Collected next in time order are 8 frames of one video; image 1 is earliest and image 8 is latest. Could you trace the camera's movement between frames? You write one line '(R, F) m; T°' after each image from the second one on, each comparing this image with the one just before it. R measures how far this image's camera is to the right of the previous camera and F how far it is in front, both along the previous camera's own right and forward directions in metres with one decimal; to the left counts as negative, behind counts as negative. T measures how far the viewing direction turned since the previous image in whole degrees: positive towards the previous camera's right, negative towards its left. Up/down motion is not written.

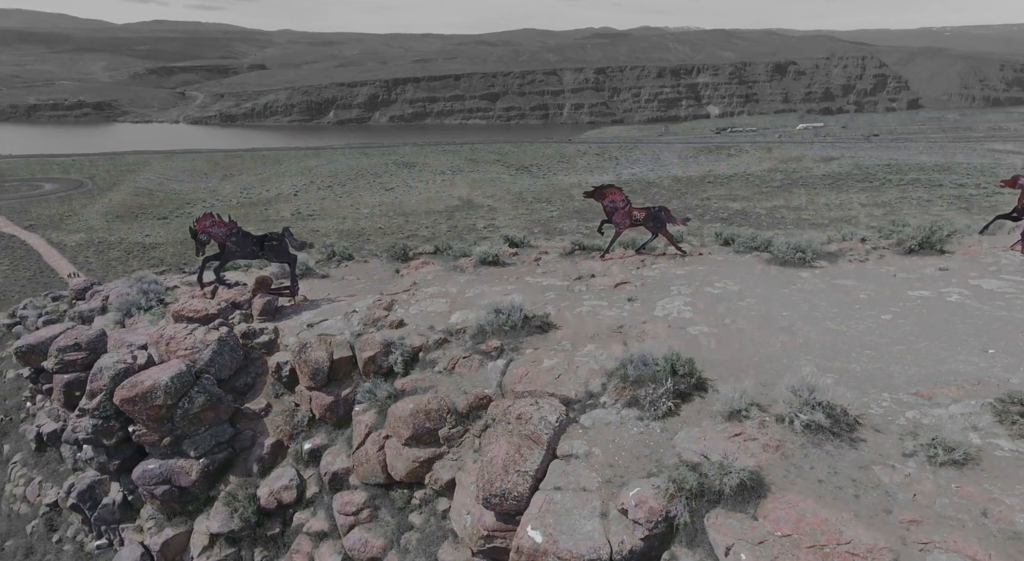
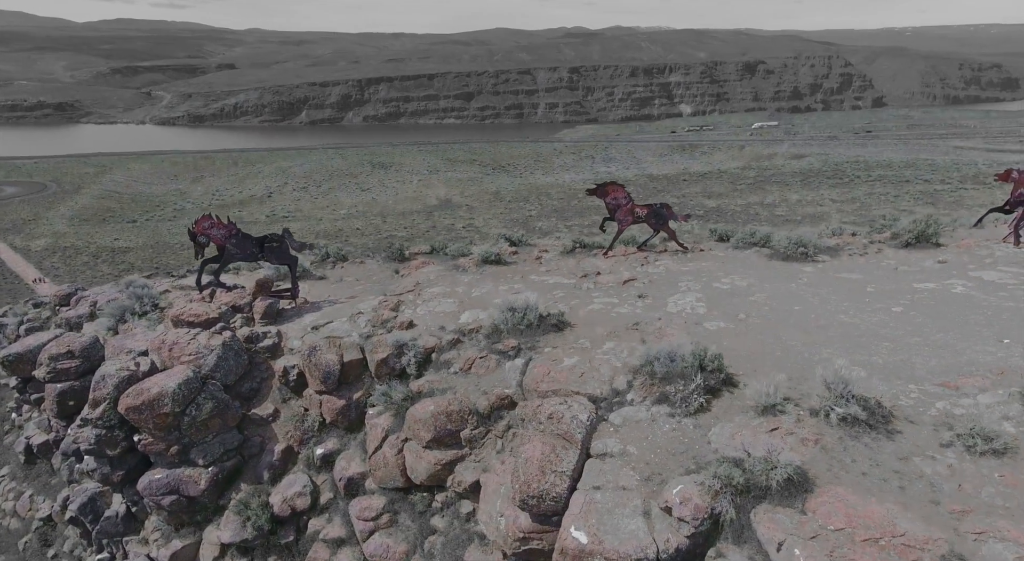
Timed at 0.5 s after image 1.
(-0.6, +0.1) m; +2°
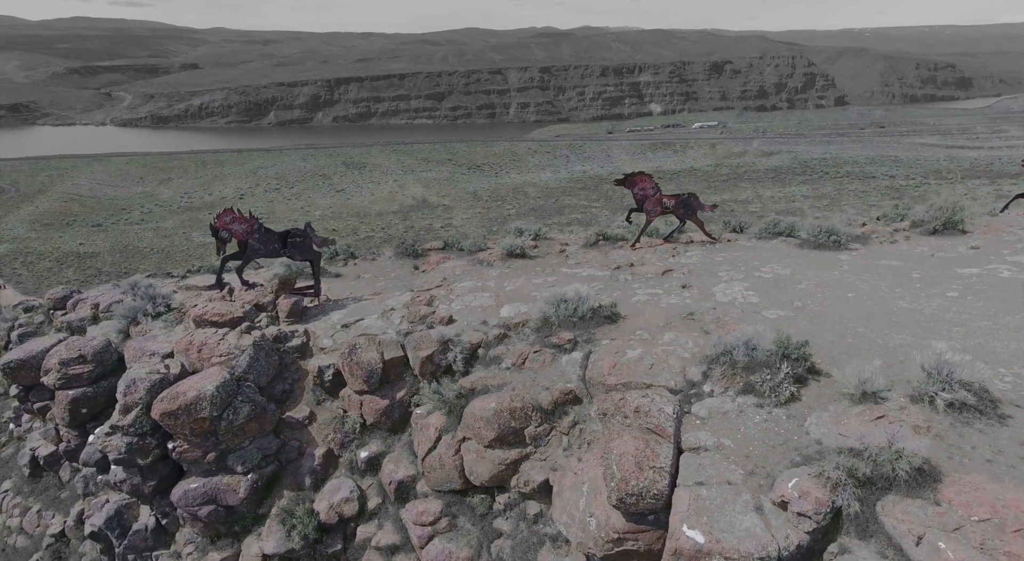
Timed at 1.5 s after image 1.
(-1.1, +0.4) m; +2°
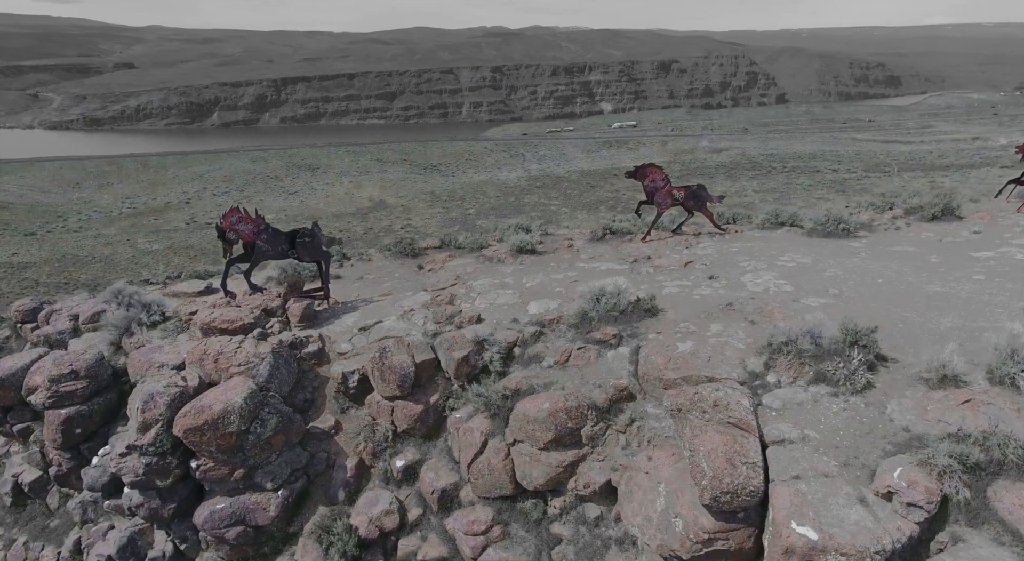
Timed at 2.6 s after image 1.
(-1.1, +0.4) m; +4°
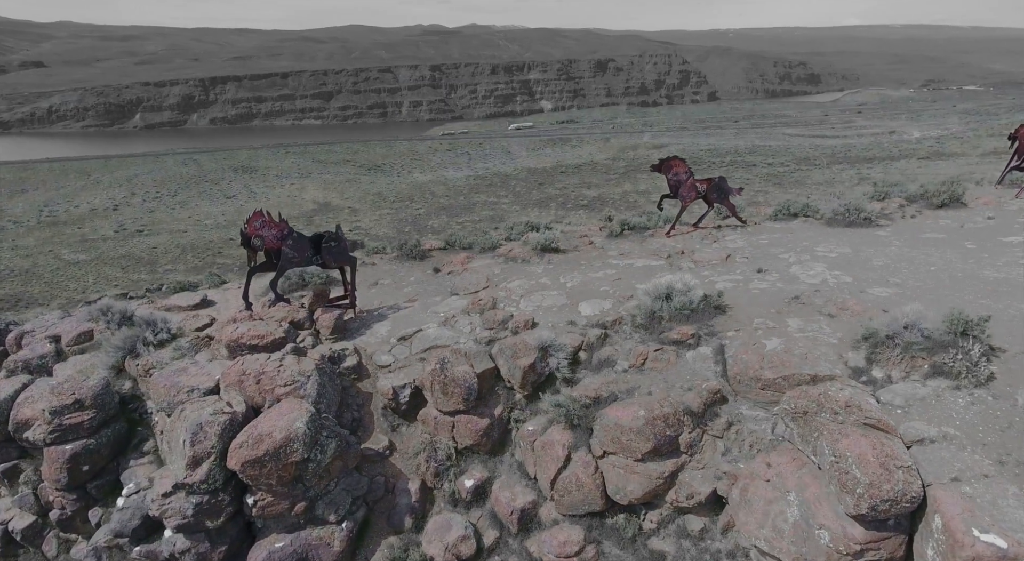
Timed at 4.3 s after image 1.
(-1.5, +0.6) m; +5°
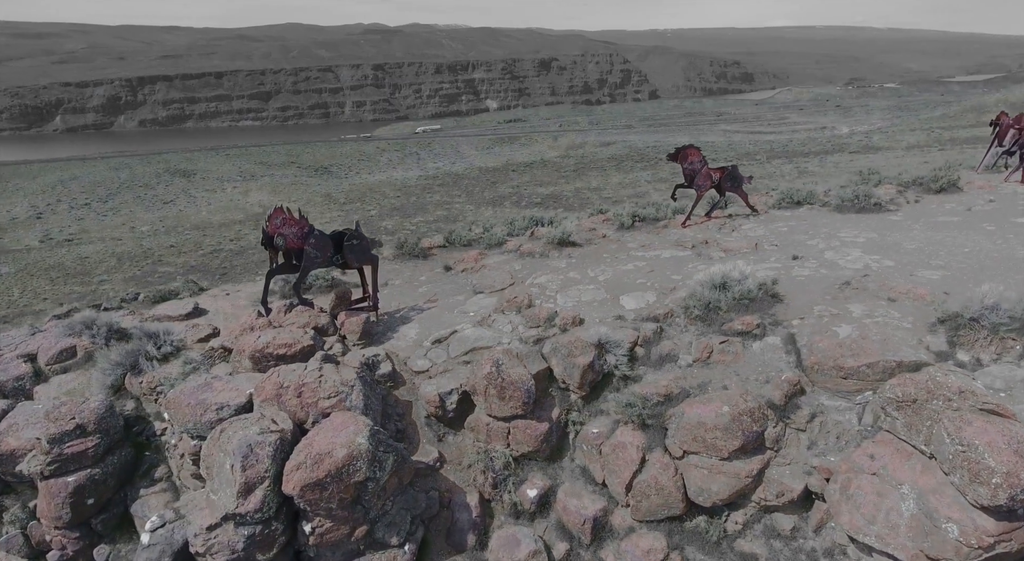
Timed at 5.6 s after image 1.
(-1.3, +0.5) m; +4°
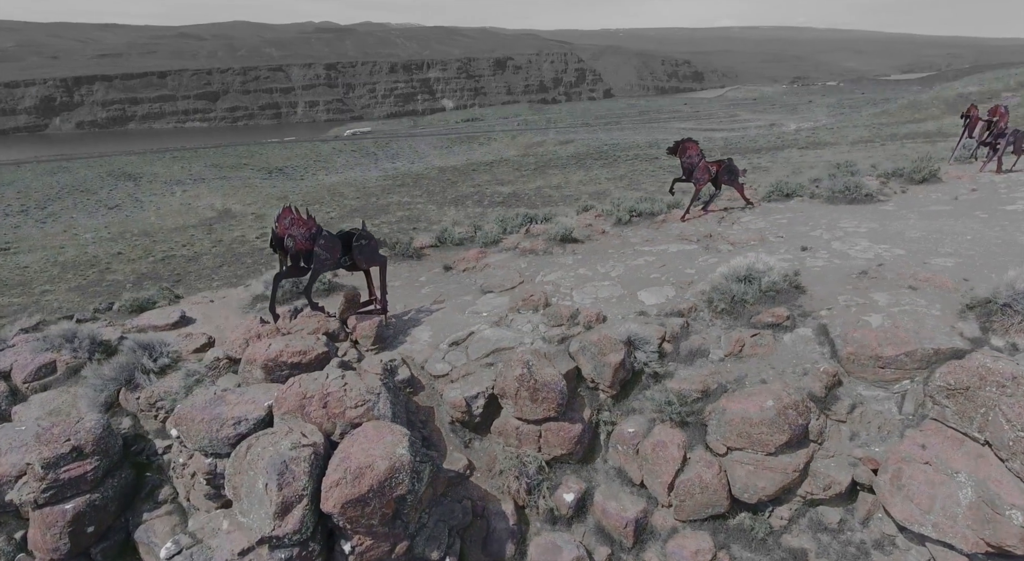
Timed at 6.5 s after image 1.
(-0.8, +0.3) m; +3°
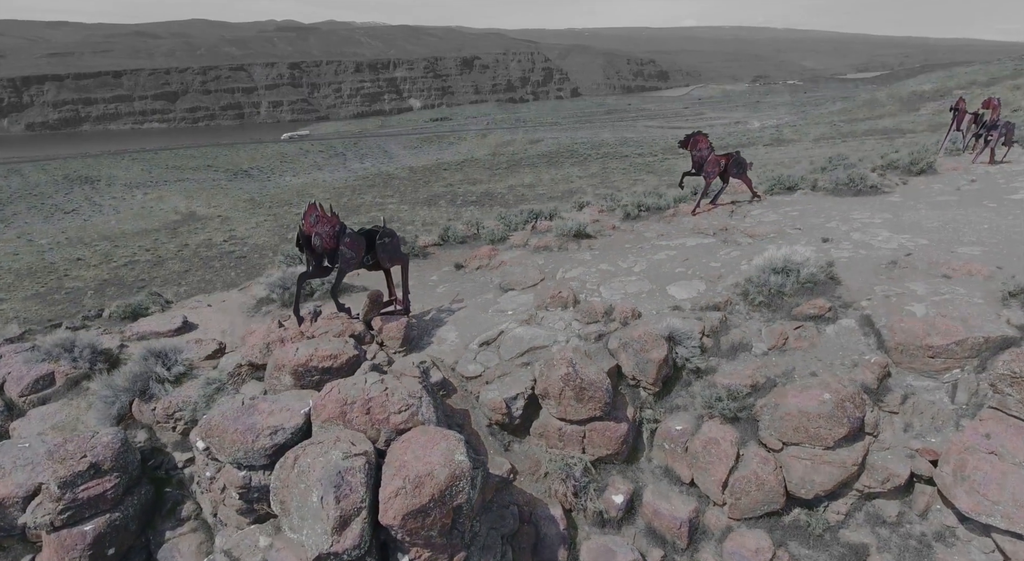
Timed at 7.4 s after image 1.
(-0.8, +0.3) m; +2°
